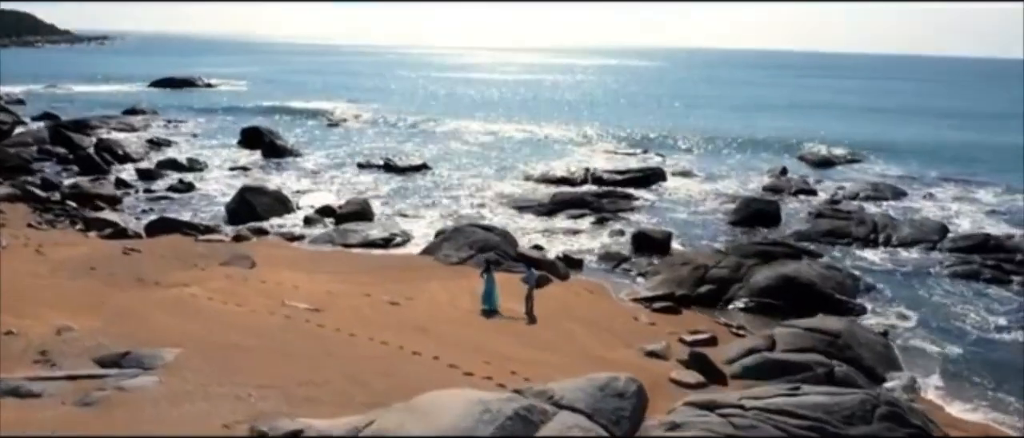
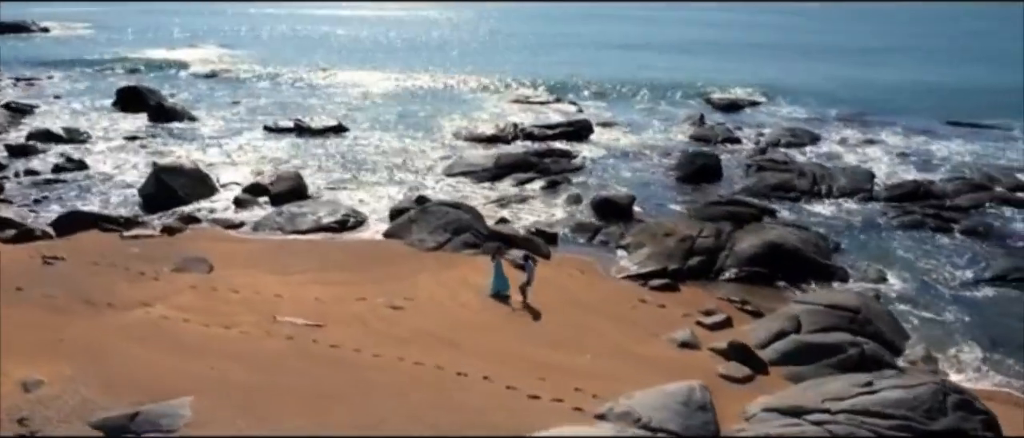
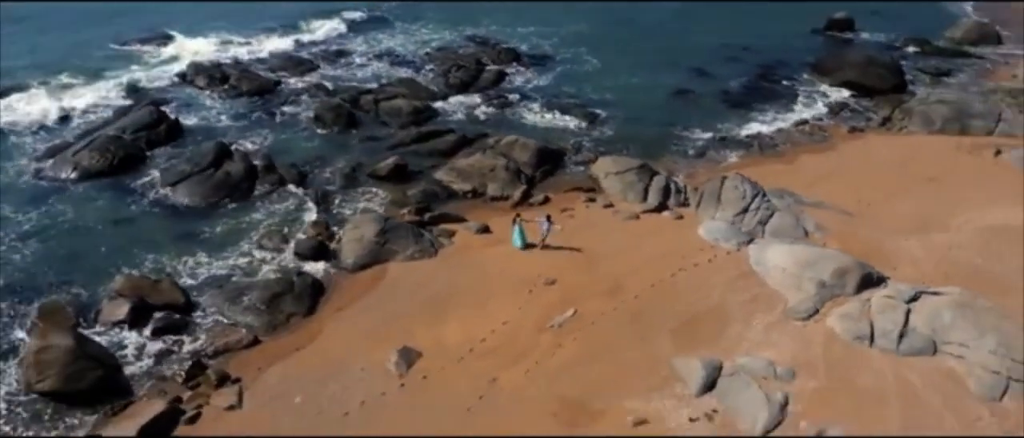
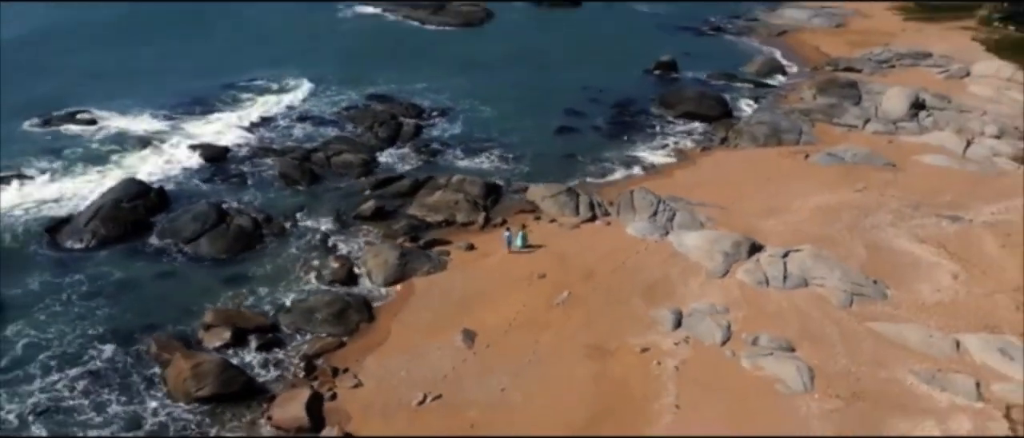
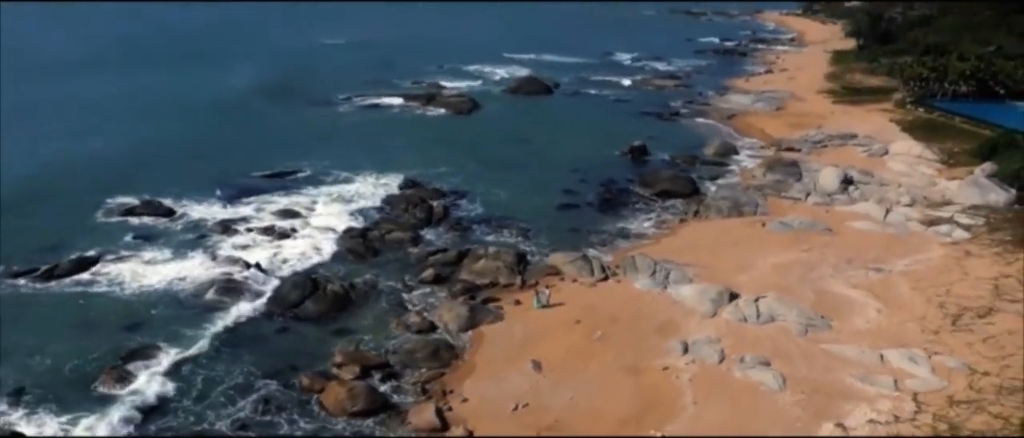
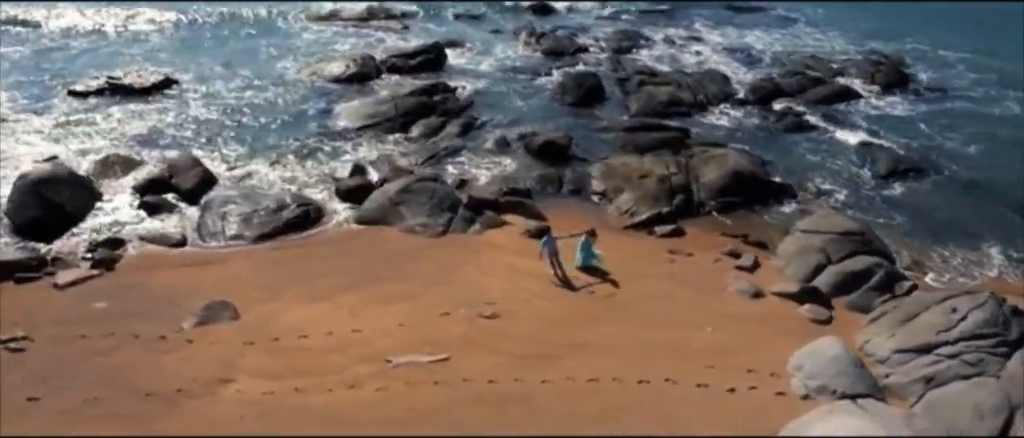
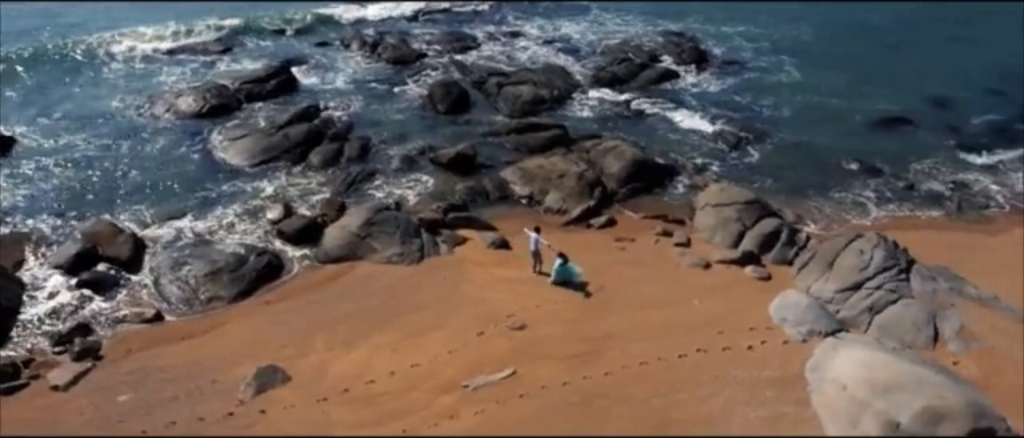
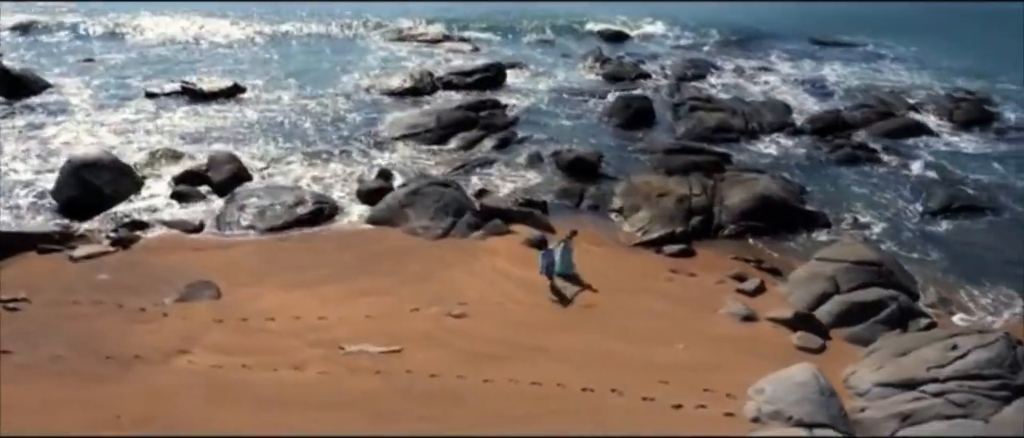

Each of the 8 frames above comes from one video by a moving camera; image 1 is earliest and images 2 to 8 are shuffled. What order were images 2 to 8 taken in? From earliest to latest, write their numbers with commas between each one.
2, 8, 6, 7, 3, 4, 5
